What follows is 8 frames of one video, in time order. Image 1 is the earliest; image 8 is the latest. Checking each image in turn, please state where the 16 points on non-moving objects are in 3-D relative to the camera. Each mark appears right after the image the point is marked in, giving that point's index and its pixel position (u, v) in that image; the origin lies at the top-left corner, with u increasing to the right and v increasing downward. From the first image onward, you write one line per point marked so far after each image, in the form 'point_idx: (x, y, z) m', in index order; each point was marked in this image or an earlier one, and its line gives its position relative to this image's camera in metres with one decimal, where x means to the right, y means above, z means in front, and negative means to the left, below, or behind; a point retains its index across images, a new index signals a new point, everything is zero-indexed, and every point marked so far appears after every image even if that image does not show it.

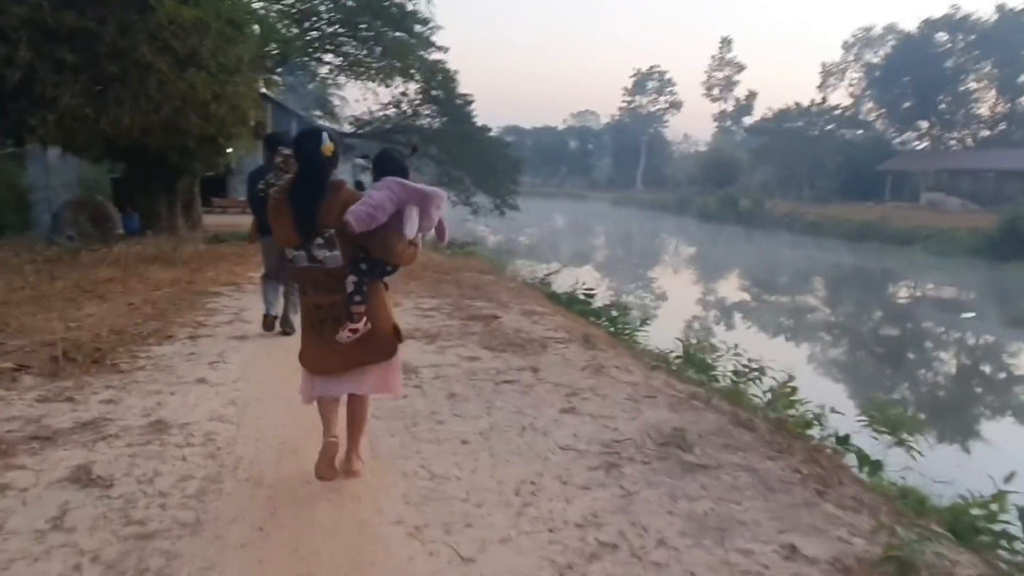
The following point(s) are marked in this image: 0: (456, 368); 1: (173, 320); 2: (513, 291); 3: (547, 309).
0: (-0.4, -0.6, +5.8) m
1: (-3.2, -0.3, +7.1) m
2: (0.0, 0.0, +9.8) m
3: (+0.4, -0.3, +8.9) m
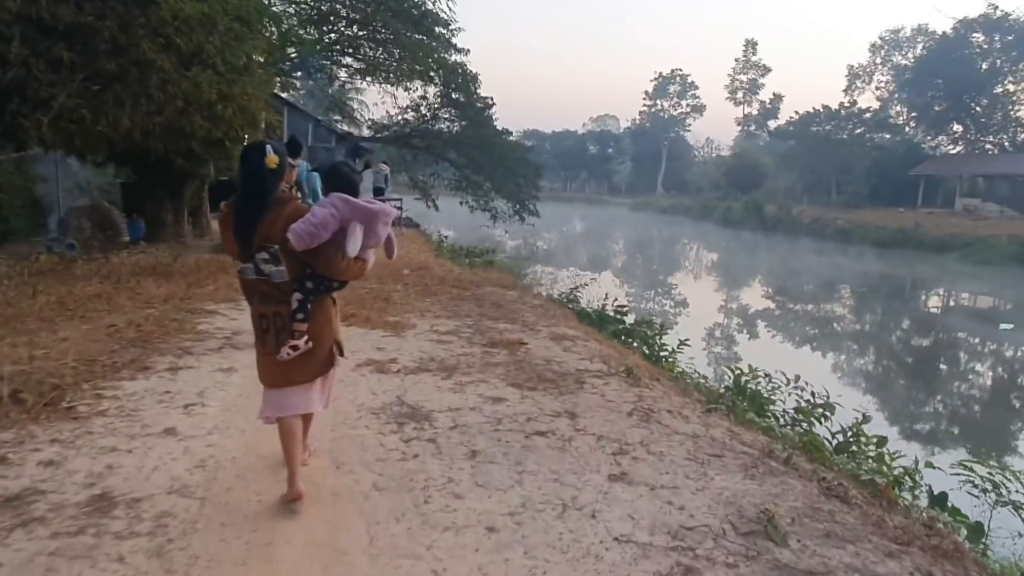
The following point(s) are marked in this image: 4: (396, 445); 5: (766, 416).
0: (-0.2, -0.8, +4.9) m
1: (-3.0, -0.5, +6.2) m
2: (+0.3, -0.3, +8.8) m
3: (+0.7, -0.5, +7.9) m
4: (-0.7, -0.9, +4.2) m
5: (+2.2, -1.2, +6.5) m
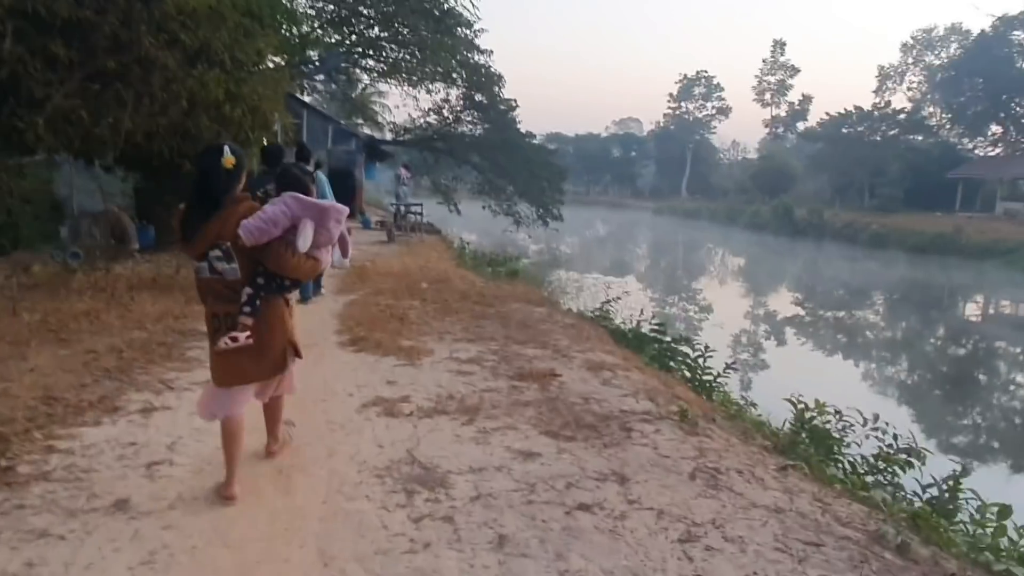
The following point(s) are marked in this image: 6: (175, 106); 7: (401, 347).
0: (0.0, -1.0, +4.0) m
1: (-2.8, -0.7, +5.4) m
2: (+0.6, -0.5, +7.9) m
3: (+1.0, -0.7, +7.0) m
4: (-0.5, -1.1, +3.3) m
5: (+2.5, -1.3, +5.5) m
6: (-4.6, +2.5, +10.2) m
7: (-1.0, -0.5, +6.6) m
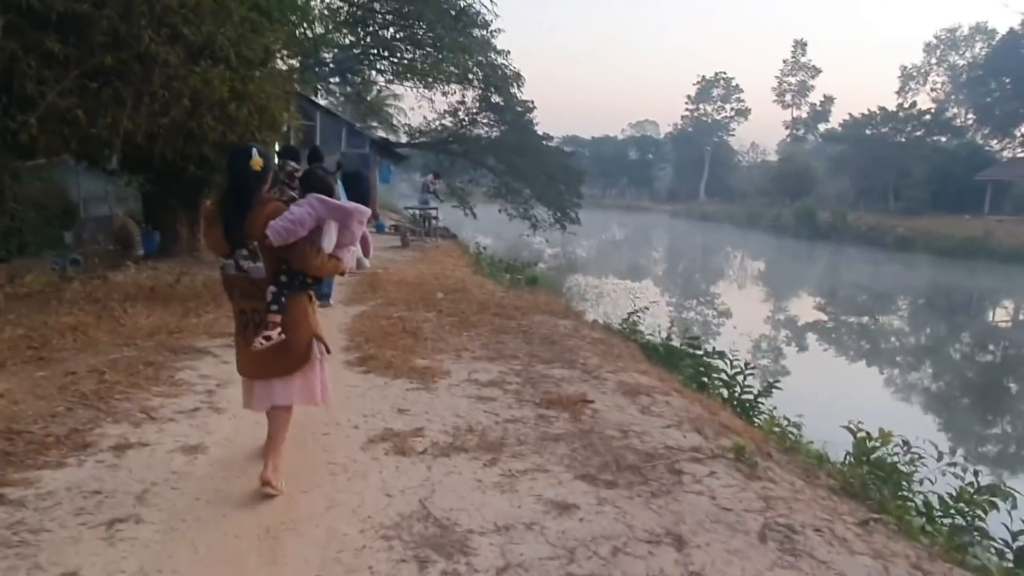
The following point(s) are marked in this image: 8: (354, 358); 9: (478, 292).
0: (+0.1, -1.1, +3.3) m
1: (-2.6, -0.8, +4.8) m
2: (+0.8, -0.6, +7.2) m
3: (+1.2, -0.8, +6.3) m
4: (-0.4, -1.2, +2.7) m
5: (+2.7, -1.5, +4.8) m
6: (-4.4, +2.4, +9.6) m
7: (-0.8, -0.6, +6.0) m
8: (-1.3, -0.6, +6.2) m
9: (-0.4, -0.1, +9.5) m
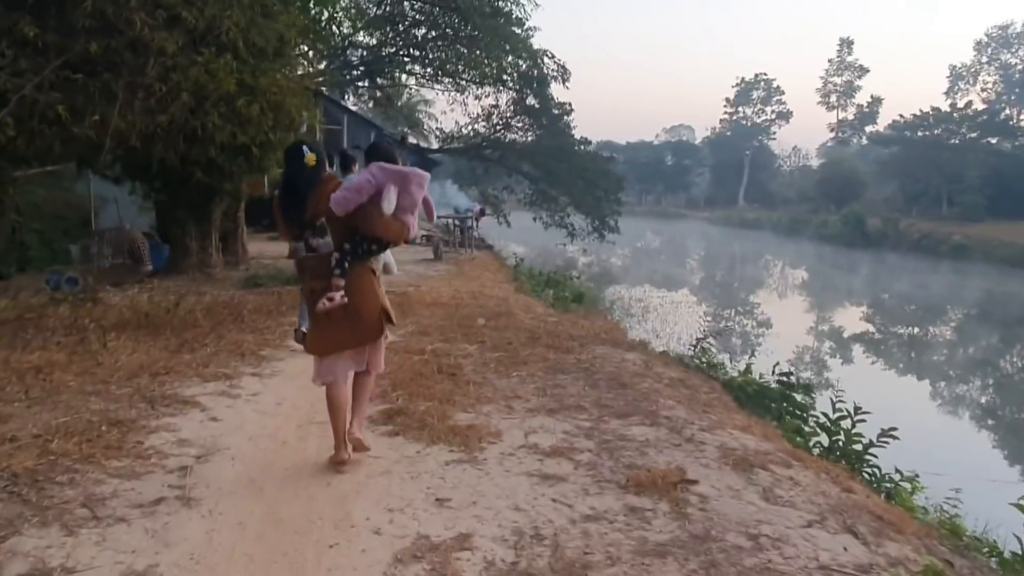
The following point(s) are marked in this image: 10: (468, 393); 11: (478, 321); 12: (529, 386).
0: (+0.4, -1.3, +1.9) m
1: (-2.2, -1.0, +3.5) m
2: (+1.3, -0.8, +5.8) m
3: (+1.6, -1.0, +4.9) m
4: (-0.1, -1.4, +1.3) m
5: (+3.0, -1.7, +3.3) m
6: (-3.8, +2.2, +8.4) m
7: (-0.4, -0.9, +4.6) m
8: (-0.9, -0.8, +4.9) m
9: (+0.1, -0.3, +8.2) m
10: (-0.3, -0.8, +5.4) m
11: (-0.4, -0.3, +7.7) m
12: (+0.1, -0.7, +5.6) m
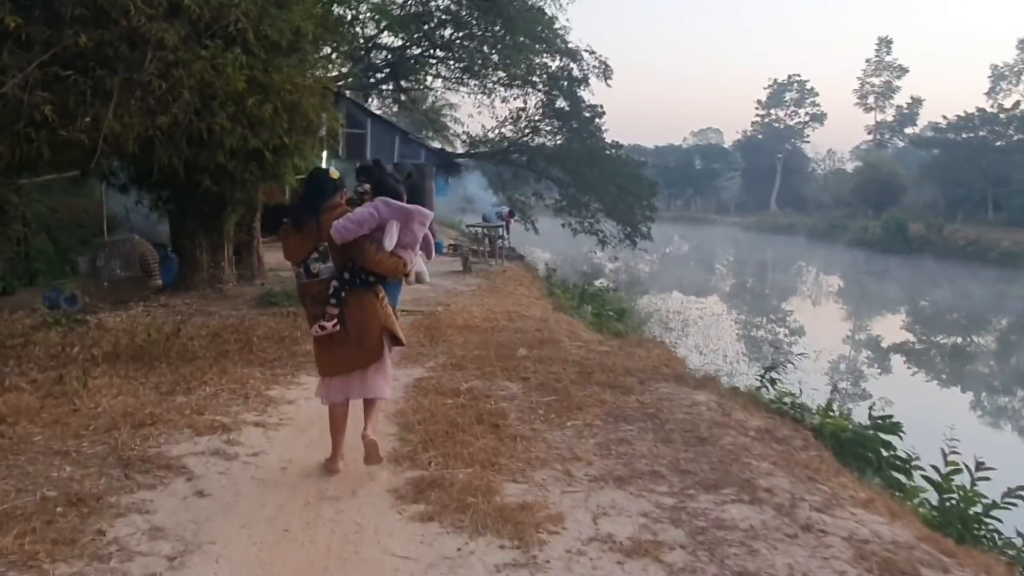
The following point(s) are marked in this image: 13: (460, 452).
0: (+0.7, -1.5, +0.9) m
1: (-1.9, -1.2, +2.6) m
2: (+1.7, -1.0, +4.7) m
3: (+1.9, -1.2, +3.8) m
4: (+0.2, -1.5, +0.3) m
5: (+3.3, -1.9, +2.2) m
6: (-3.4, +1.9, +7.5) m
7: (0.0, -1.1, +3.6) m
8: (-0.6, -1.0, +3.9) m
9: (+0.6, -0.5, +7.2) m
10: (0.0, -1.0, +4.4) m
11: (+0.1, -0.6, +6.7) m
12: (+0.5, -1.0, +4.6) m
13: (-0.3, -1.0, +4.3) m
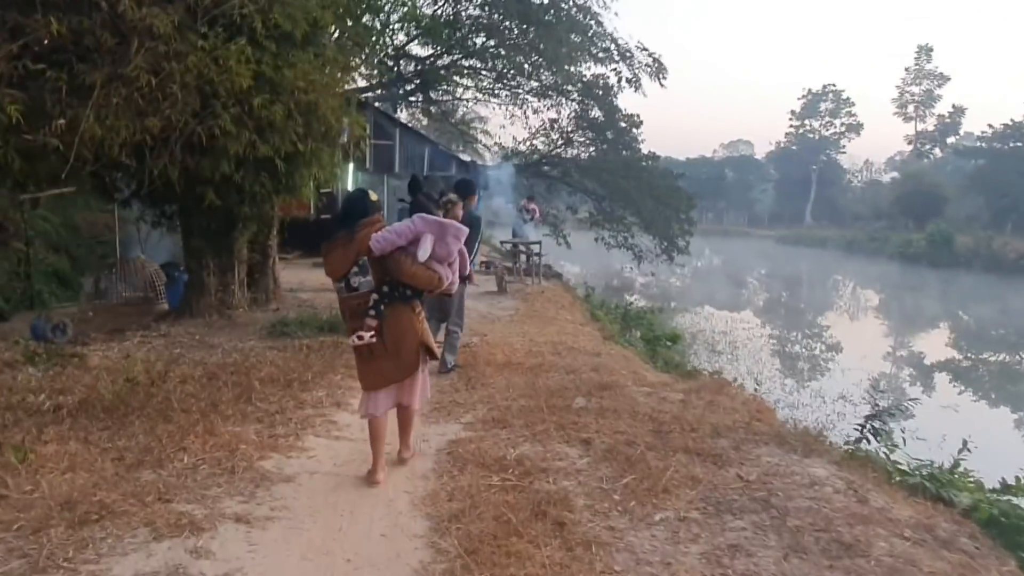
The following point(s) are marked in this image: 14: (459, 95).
0: (+0.9, -1.6, -0.4) m
1: (-1.7, -1.4, +1.4) m
2: (+2.0, -1.2, +3.4) m
3: (+2.2, -1.4, +2.5) m
4: (+0.3, -1.7, -1.0) m
5: (+3.5, -2.1, +0.8) m
6: (-2.9, +1.7, +6.4) m
7: (+0.2, -1.3, +2.4) m
8: (-0.3, -1.2, +2.7) m
9: (+1.0, -0.8, +5.9) m
10: (+0.3, -1.2, +3.1) m
11: (+0.5, -0.8, +5.5) m
12: (+0.8, -1.2, +3.3) m
13: (0.0, -1.2, +3.0) m
14: (-1.2, +4.8, +18.0) m
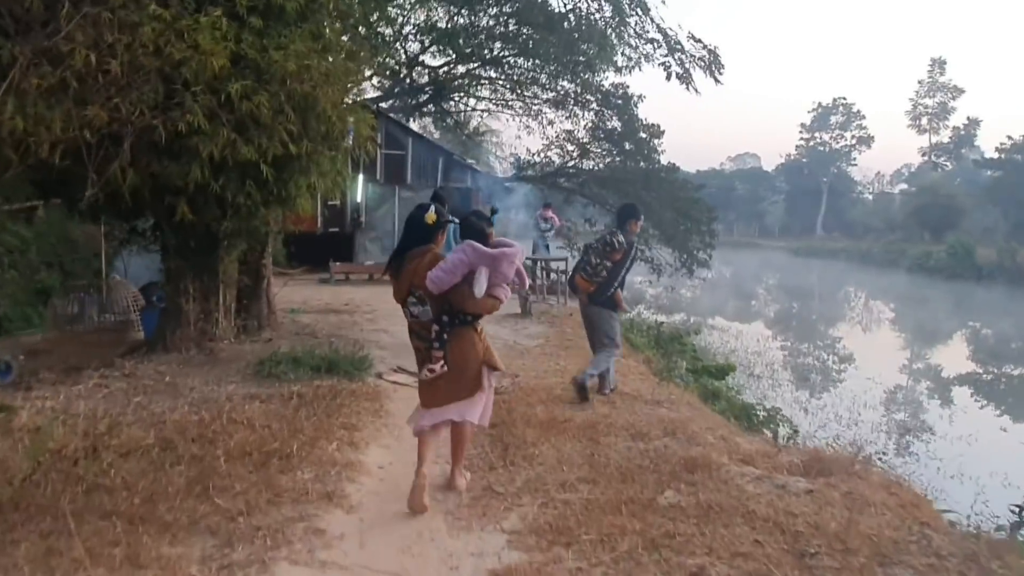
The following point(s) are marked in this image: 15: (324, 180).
0: (+1.1, -1.8, -2.1) m
1: (-1.4, -1.6, -0.2) m
2: (+2.3, -1.5, +1.8) m
3: (+2.5, -1.6, +0.8) m
4: (+0.5, -1.8, -2.6) m
5: (+3.8, -2.2, -0.9) m
6: (-2.6, +1.4, +4.9) m
7: (+0.5, -1.5, +0.8) m
8: (0.0, -1.4, +1.1) m
9: (+1.3, -1.1, +4.3) m
10: (+0.6, -1.4, +1.5) m
11: (+0.8, -1.1, +3.9) m
12: (+1.1, -1.4, +1.7) m
13: (+0.3, -1.4, +1.4) m
14: (-0.7, +4.4, +16.5) m
15: (-1.7, +1.1, +6.8) m
